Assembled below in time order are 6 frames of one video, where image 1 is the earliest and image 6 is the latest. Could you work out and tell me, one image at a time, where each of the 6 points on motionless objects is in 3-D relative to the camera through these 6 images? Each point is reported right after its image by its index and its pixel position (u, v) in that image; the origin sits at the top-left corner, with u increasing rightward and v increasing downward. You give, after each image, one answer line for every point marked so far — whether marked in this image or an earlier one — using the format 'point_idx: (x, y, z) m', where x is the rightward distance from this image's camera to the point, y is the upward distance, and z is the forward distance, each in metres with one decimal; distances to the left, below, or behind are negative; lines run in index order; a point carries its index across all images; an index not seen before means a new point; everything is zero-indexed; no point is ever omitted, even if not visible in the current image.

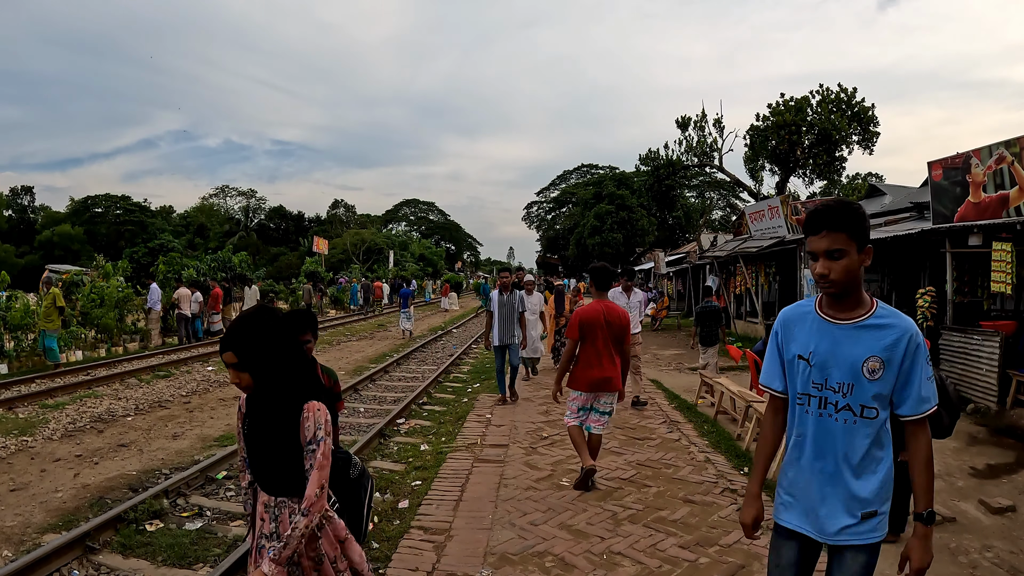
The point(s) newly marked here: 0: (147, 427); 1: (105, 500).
0: (-4.6, -1.7, +7.5) m
1: (-3.5, -1.8, +5.2) m
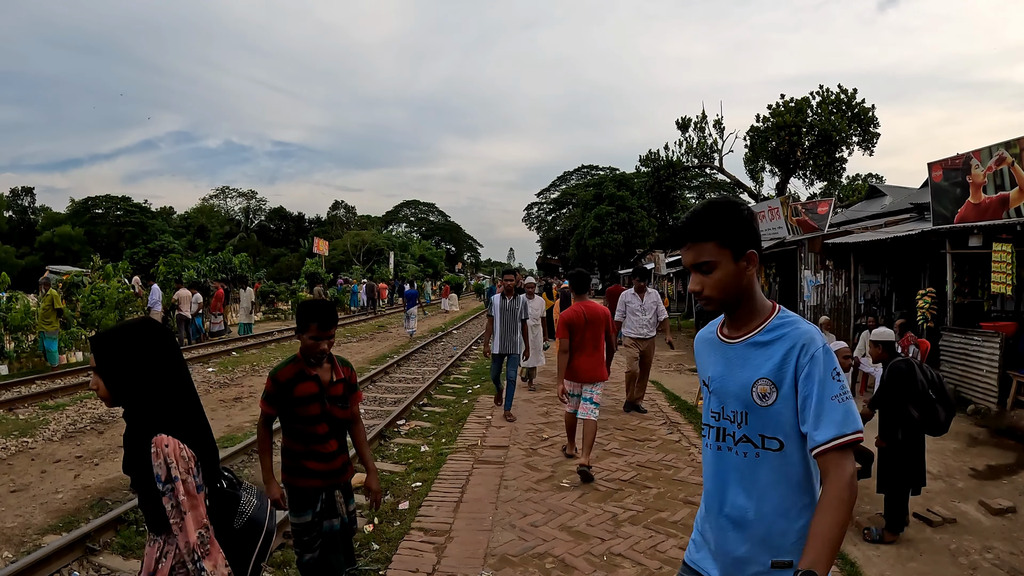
0: (-4.5, -1.8, +7.5) m
1: (-3.5, -1.8, +5.2) m
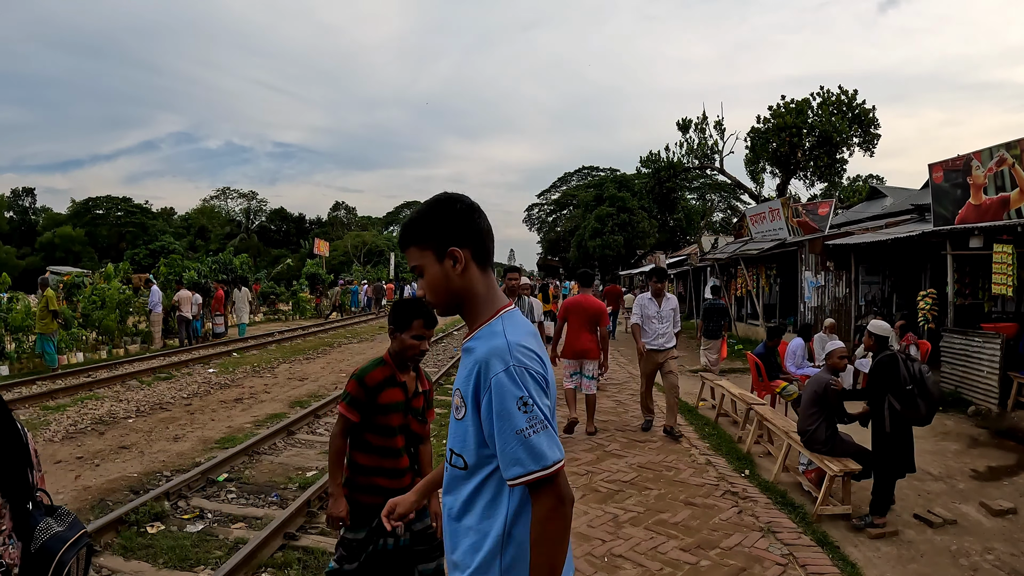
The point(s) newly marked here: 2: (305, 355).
0: (-4.5, -1.8, +7.5) m
1: (-3.5, -1.8, +5.2) m
2: (-4.6, -1.5, +13.6) m
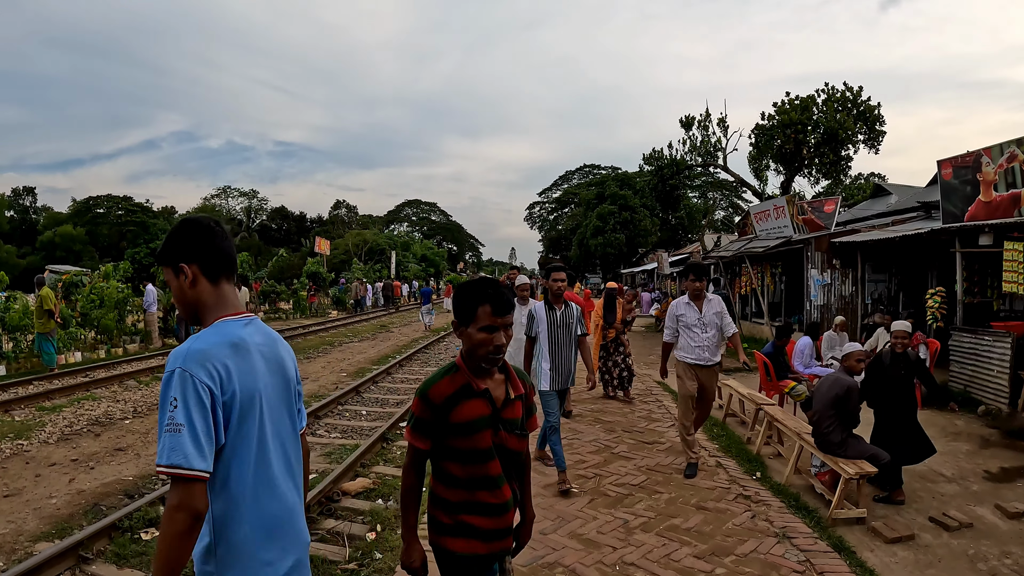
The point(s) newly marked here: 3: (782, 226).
0: (-4.5, -1.7, +7.4) m
1: (-3.4, -1.8, +5.0) m
2: (-4.6, -1.5, +13.4) m
3: (+6.4, +1.5, +14.4) m
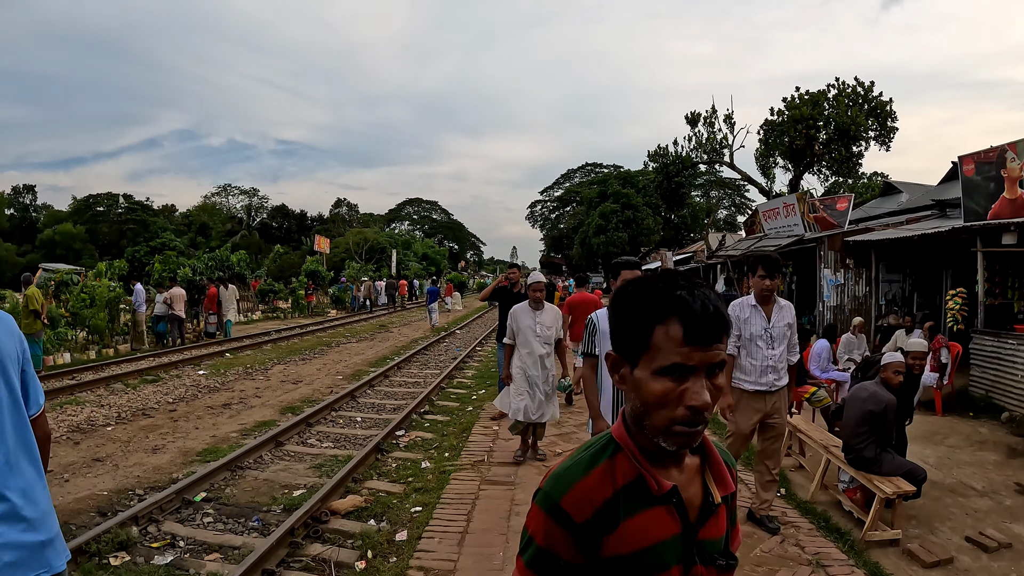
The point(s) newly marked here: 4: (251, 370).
0: (-4.5, -1.7, +7.0) m
1: (-3.4, -1.8, +4.6) m
2: (-4.5, -1.5, +13.0) m
3: (+6.5, +1.5, +14.0) m
4: (-4.9, -1.6, +11.5) m
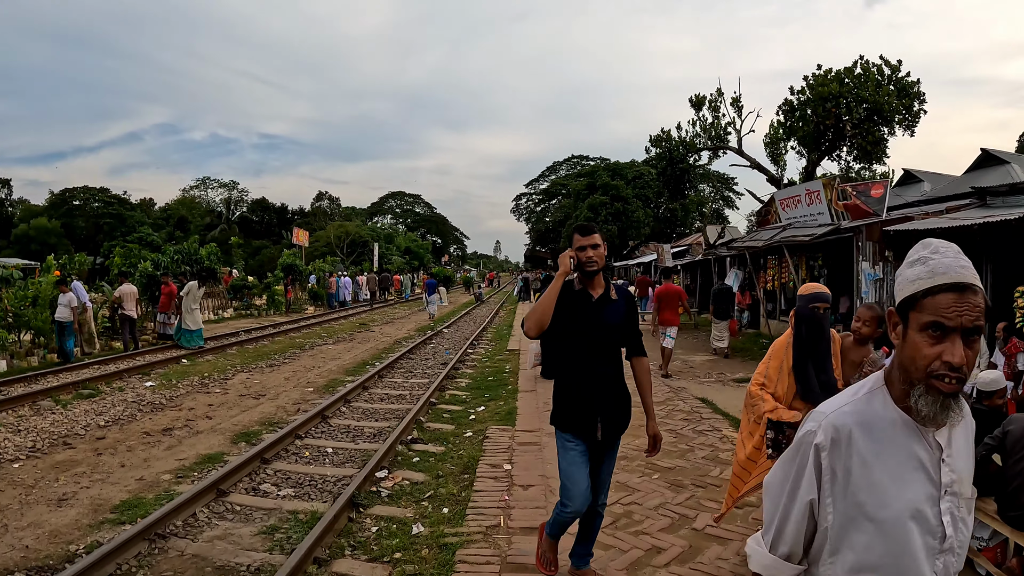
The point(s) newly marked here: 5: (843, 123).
0: (-4.3, -1.7, +5.4) m
1: (-3.2, -1.8, +3.1) m
2: (-4.5, -1.4, +11.4) m
3: (+6.4, +1.6, +12.7) m
4: (-4.9, -1.5, +9.8) m
5: (+7.9, +3.9, +14.5) m
